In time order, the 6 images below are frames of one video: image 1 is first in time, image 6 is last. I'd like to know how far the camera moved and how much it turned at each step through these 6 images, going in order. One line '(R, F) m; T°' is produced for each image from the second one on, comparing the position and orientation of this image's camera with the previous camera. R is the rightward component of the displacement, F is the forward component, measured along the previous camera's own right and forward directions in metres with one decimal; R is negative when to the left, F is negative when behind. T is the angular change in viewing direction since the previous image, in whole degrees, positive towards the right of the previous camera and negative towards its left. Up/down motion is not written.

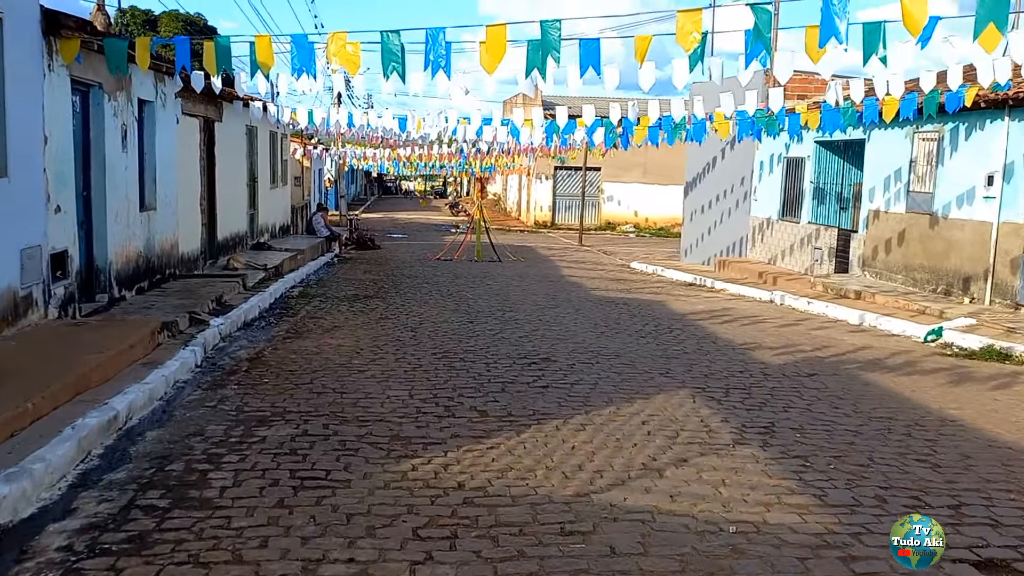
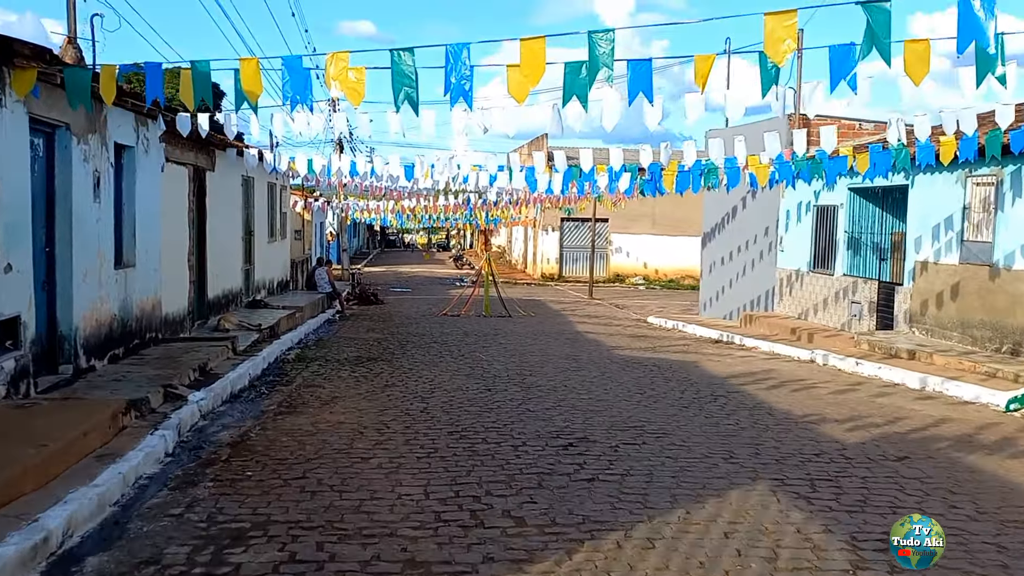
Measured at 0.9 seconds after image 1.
(-0.2, +1.2) m; 0°
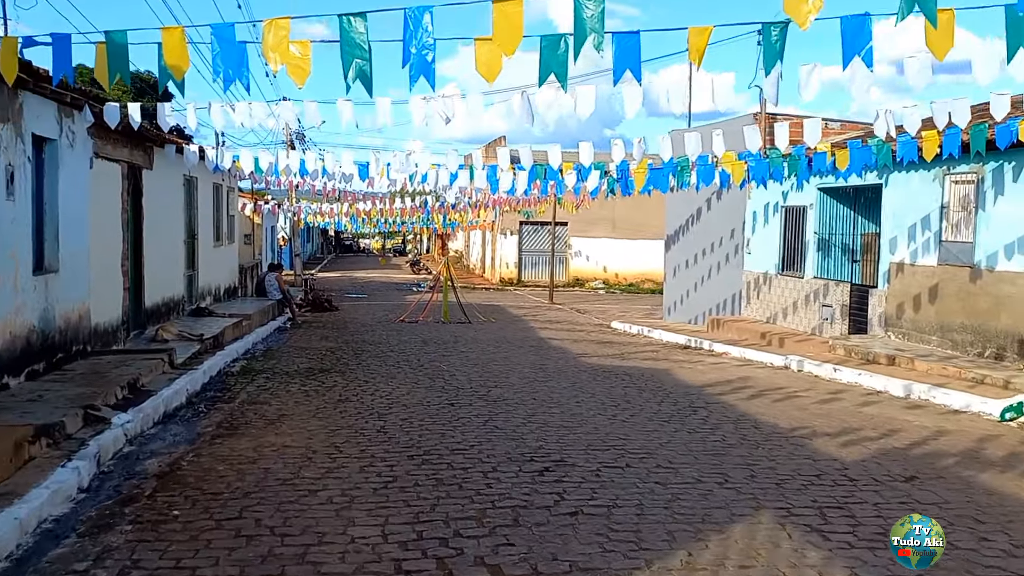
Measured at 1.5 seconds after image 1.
(-0.1, +0.7) m; +3°
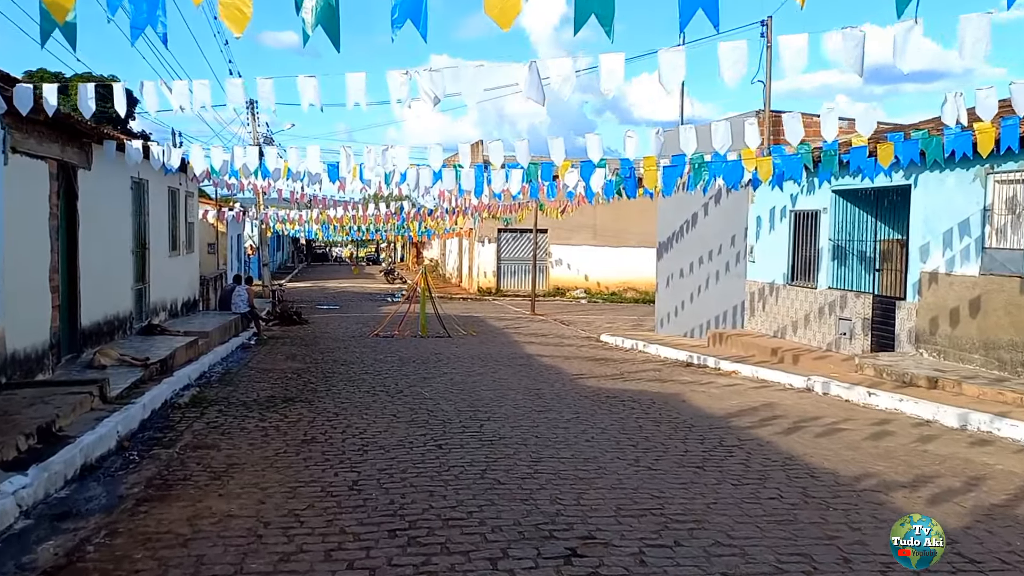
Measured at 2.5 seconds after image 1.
(-0.2, +1.5) m; +2°
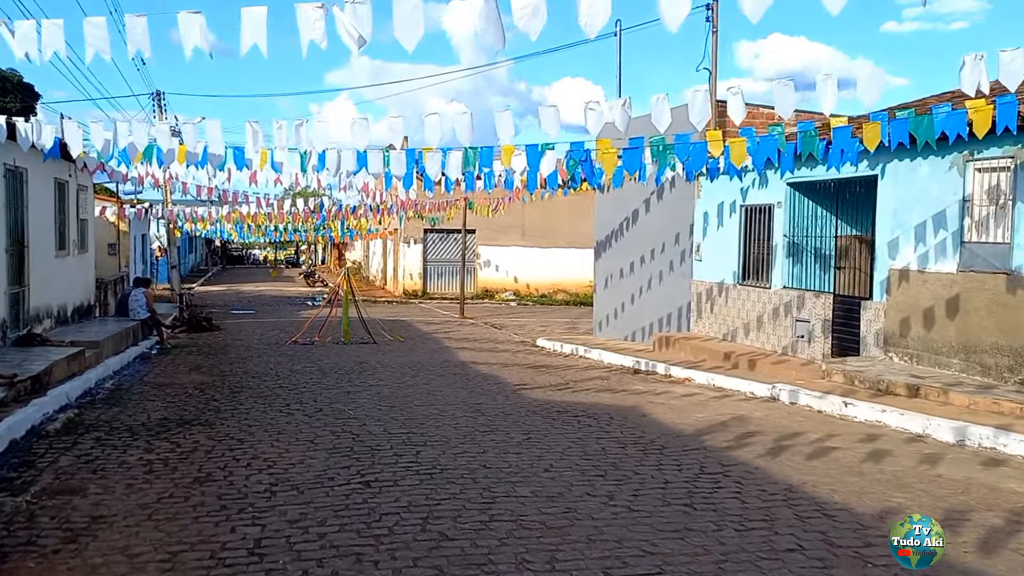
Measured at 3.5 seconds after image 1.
(-0.1, +1.3) m; +5°
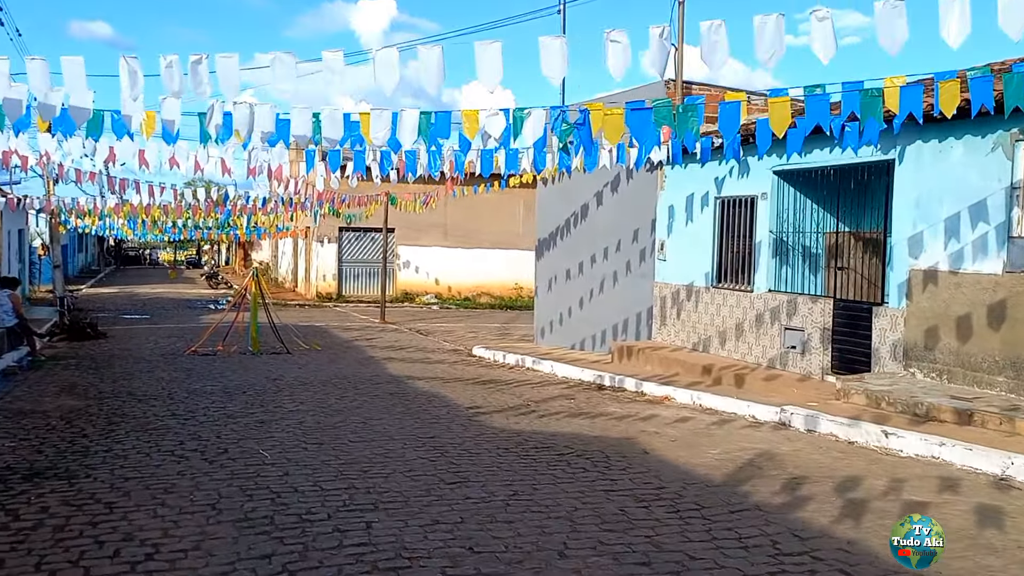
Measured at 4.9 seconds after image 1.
(-0.5, +2.1) m; +6°
